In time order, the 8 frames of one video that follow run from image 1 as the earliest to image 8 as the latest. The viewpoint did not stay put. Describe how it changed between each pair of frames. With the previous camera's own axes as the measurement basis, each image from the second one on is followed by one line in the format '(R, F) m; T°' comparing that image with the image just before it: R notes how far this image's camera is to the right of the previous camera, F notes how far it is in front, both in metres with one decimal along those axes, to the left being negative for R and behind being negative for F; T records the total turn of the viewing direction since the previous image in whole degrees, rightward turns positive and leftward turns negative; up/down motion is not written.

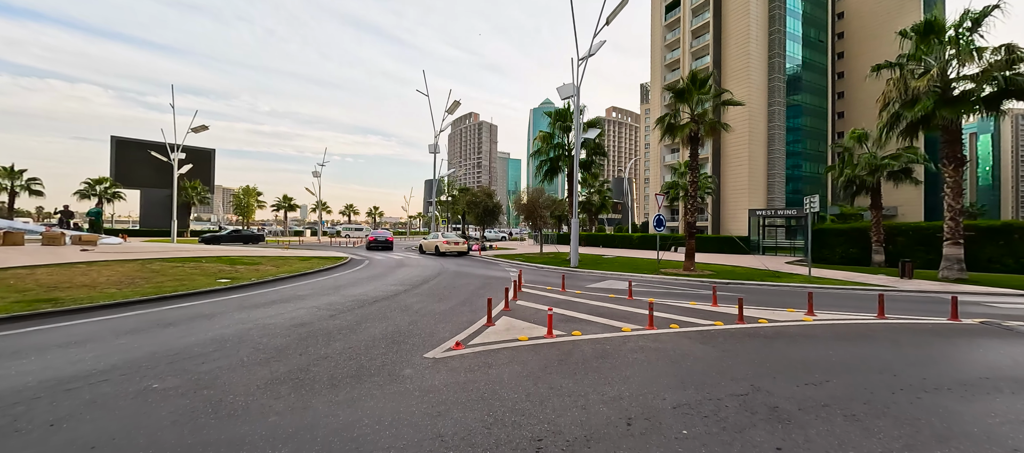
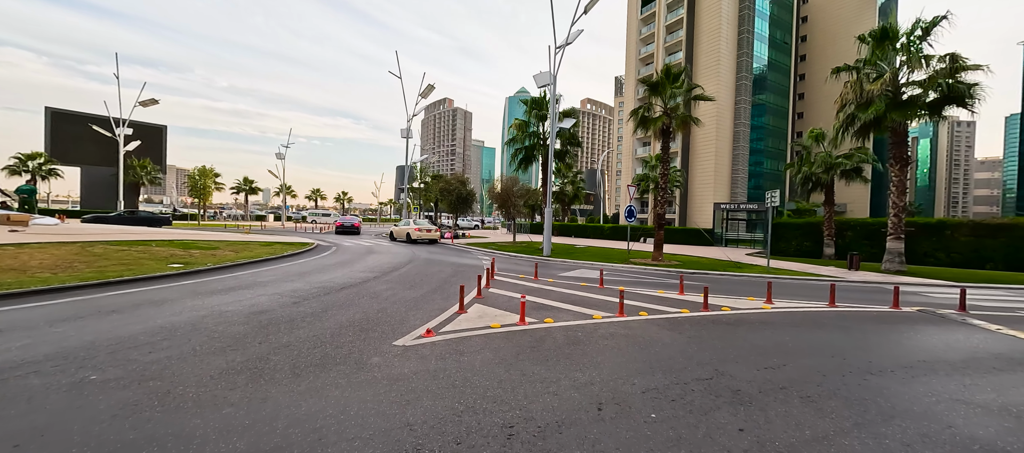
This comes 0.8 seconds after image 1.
(0.0, +0.1) m; +4°
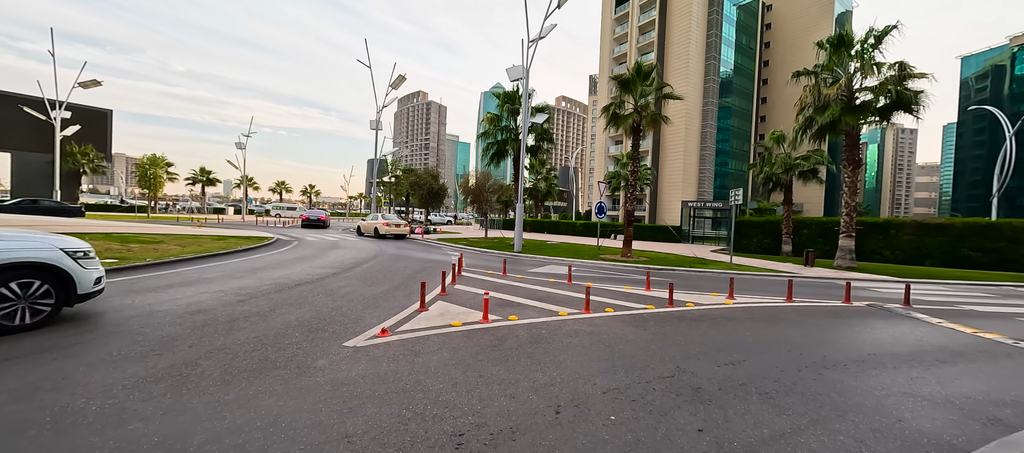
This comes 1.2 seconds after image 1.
(+0.2, +0.2) m; +4°
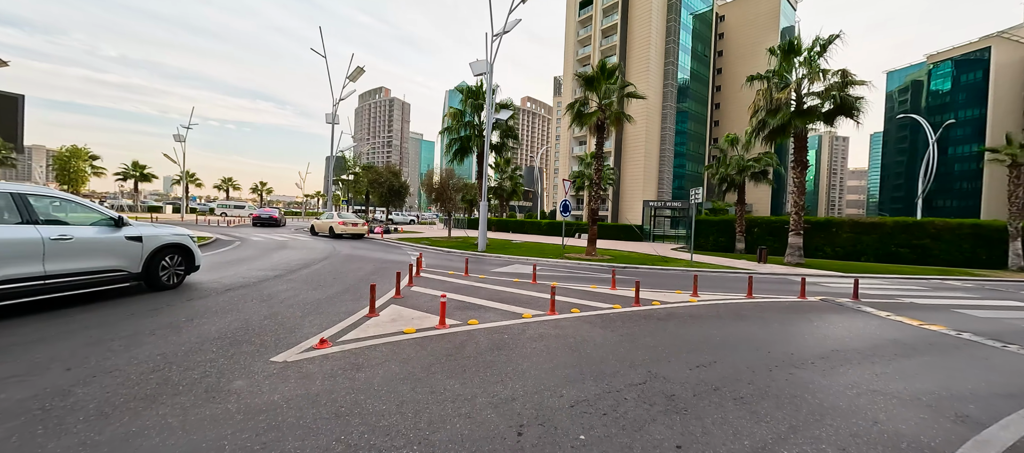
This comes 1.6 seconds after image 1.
(+0.1, +0.5) m; +5°
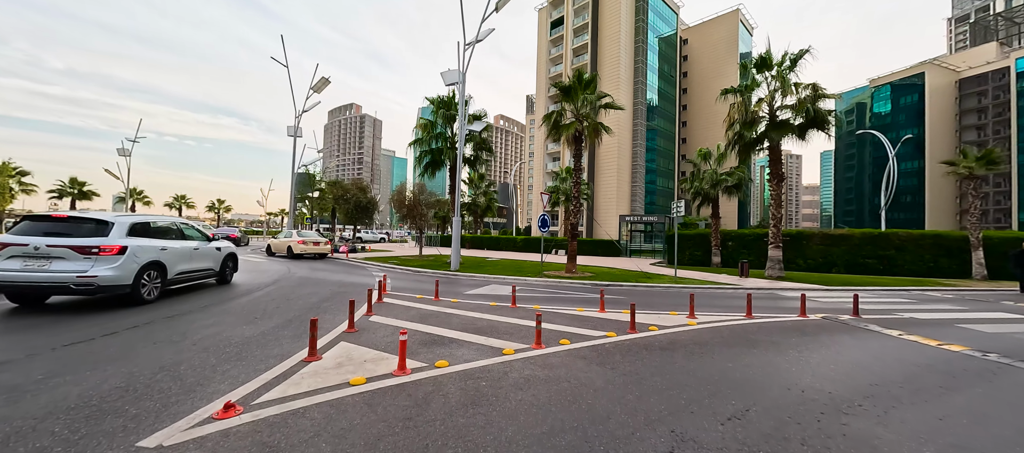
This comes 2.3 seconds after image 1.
(0.0, +1.1) m; +4°
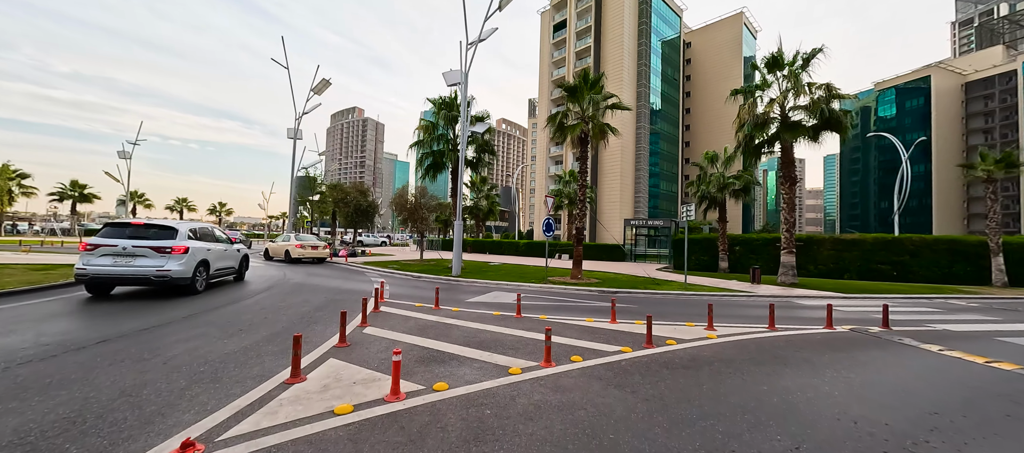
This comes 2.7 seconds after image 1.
(-0.1, +0.5) m; 0°
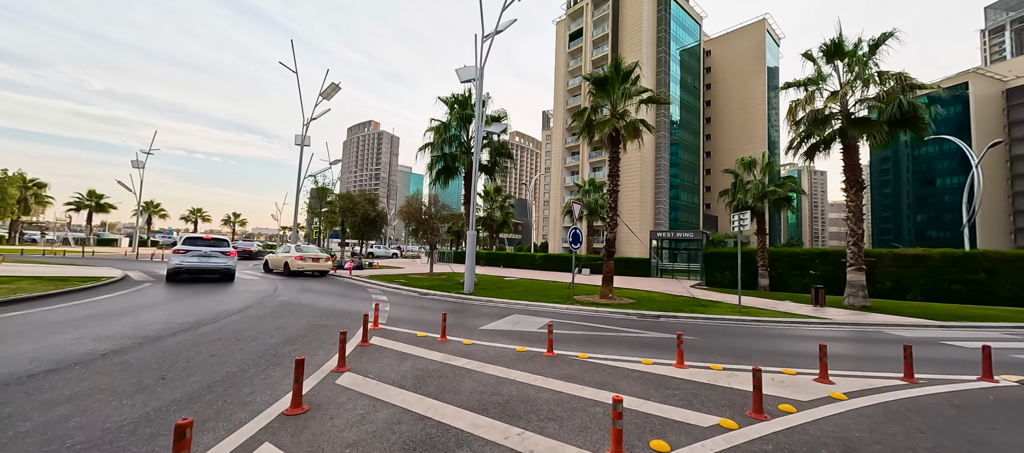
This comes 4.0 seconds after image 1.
(-0.3, +2.0) m; -2°
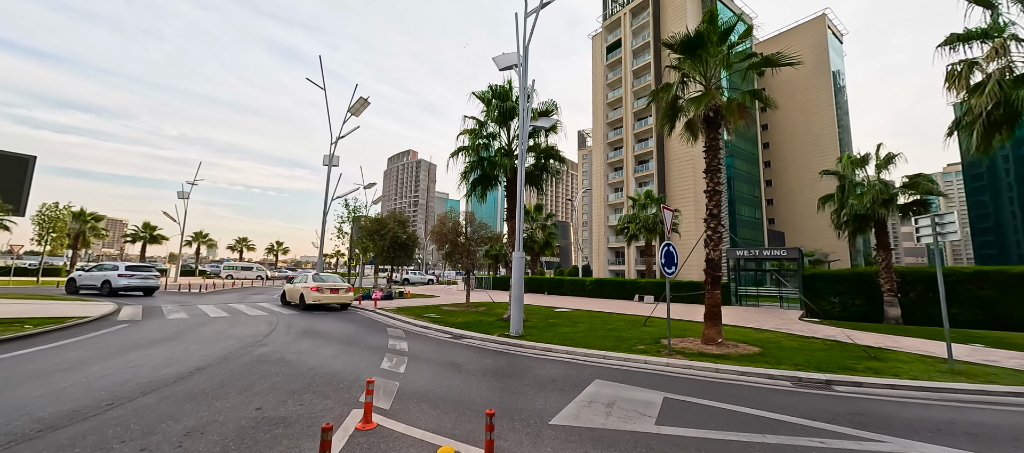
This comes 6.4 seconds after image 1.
(-0.7, +3.5) m; -5°
